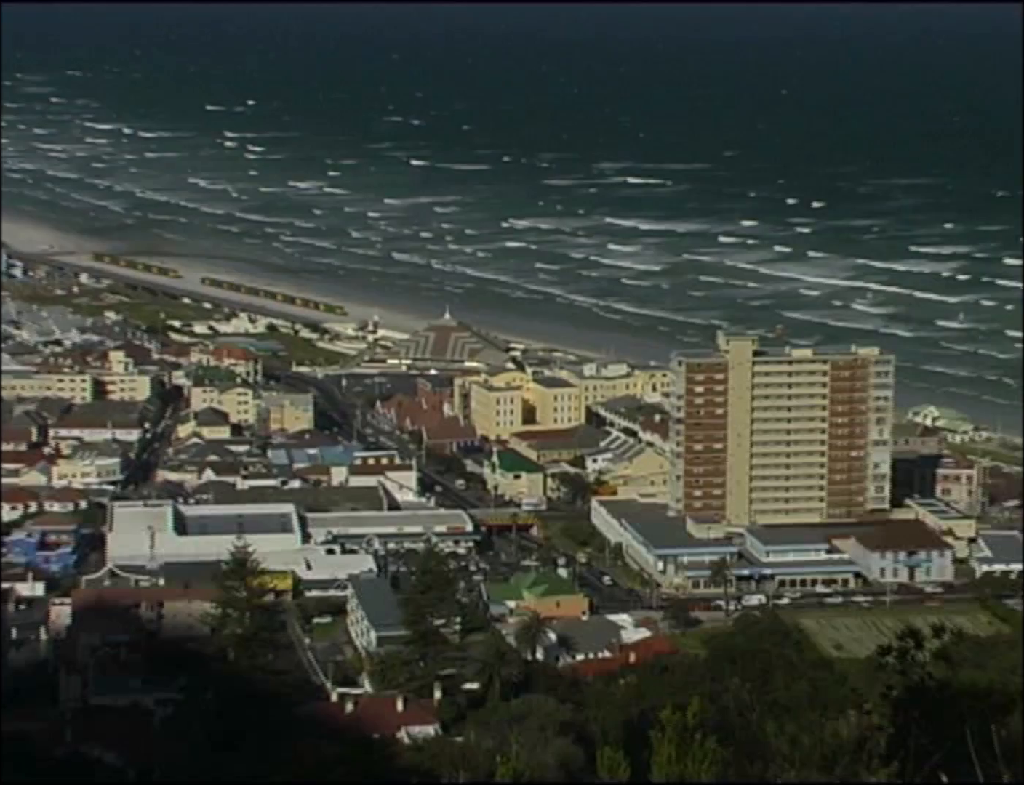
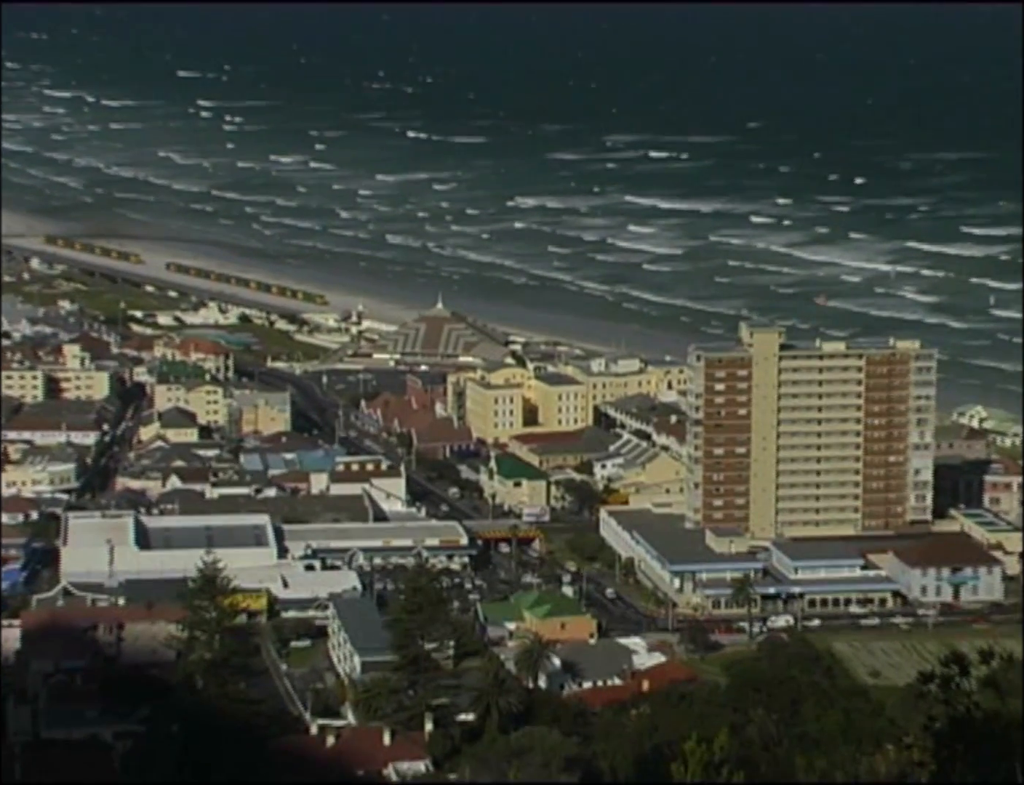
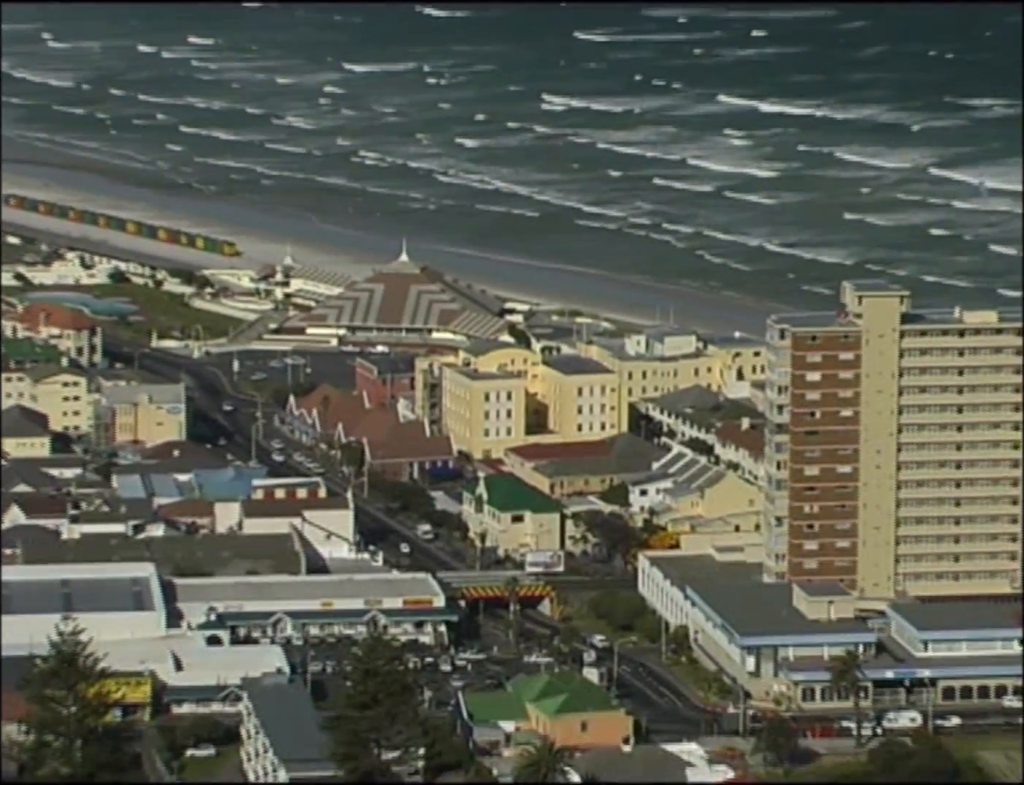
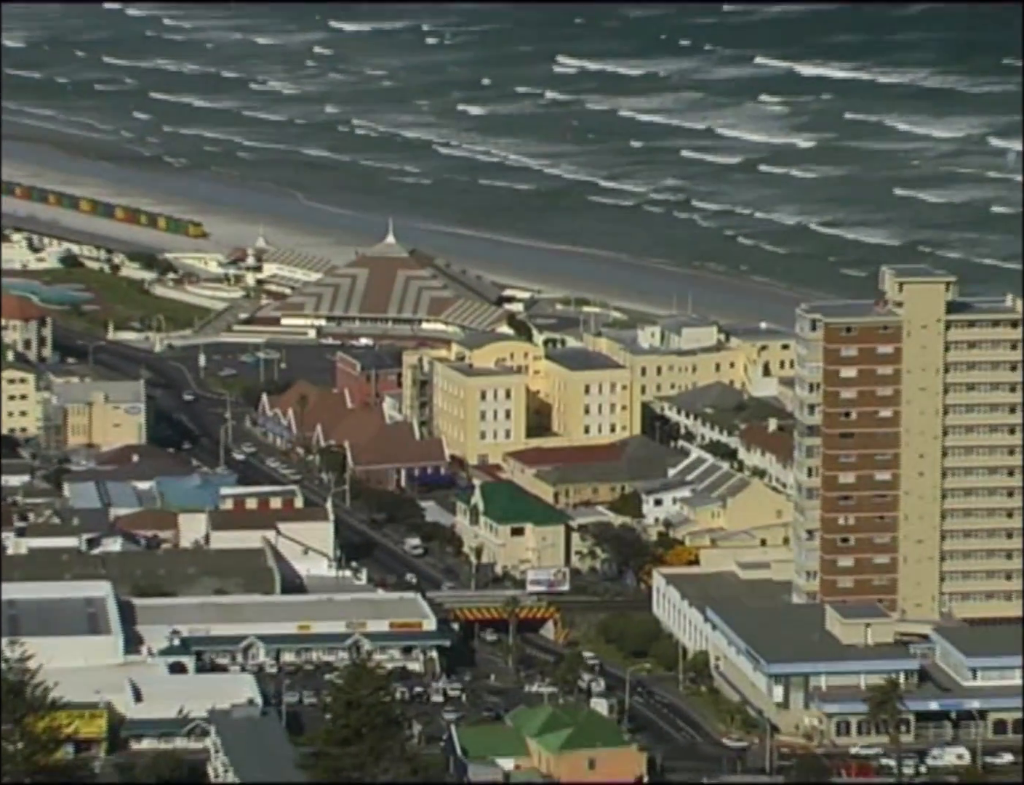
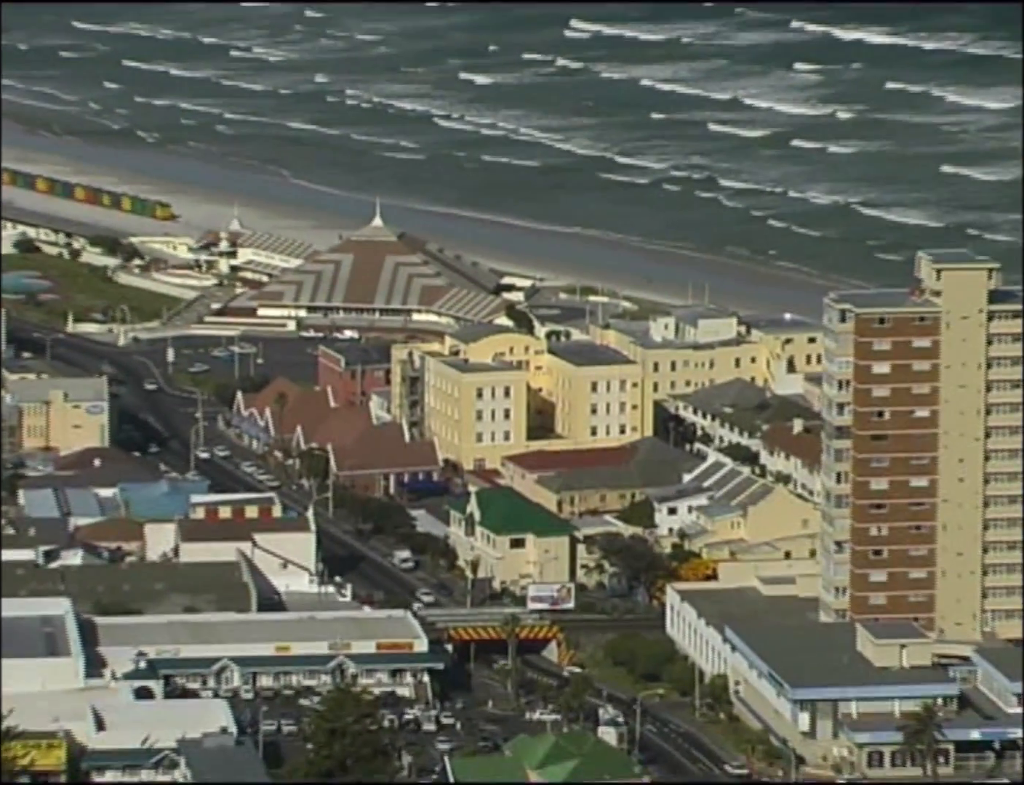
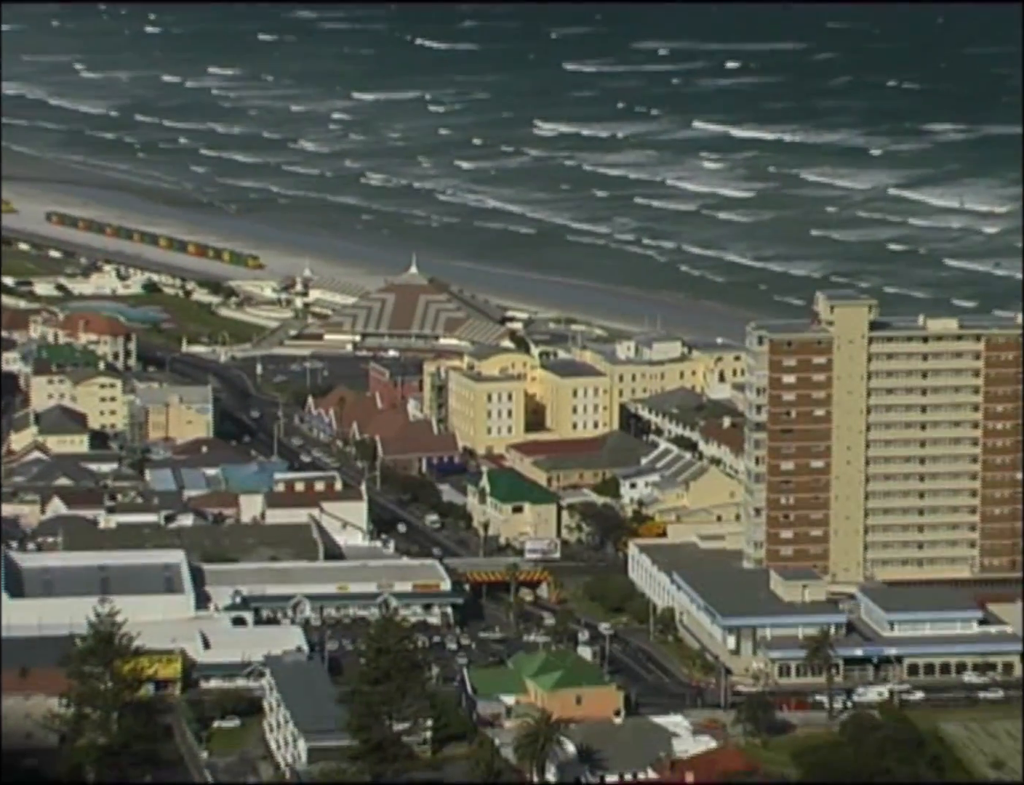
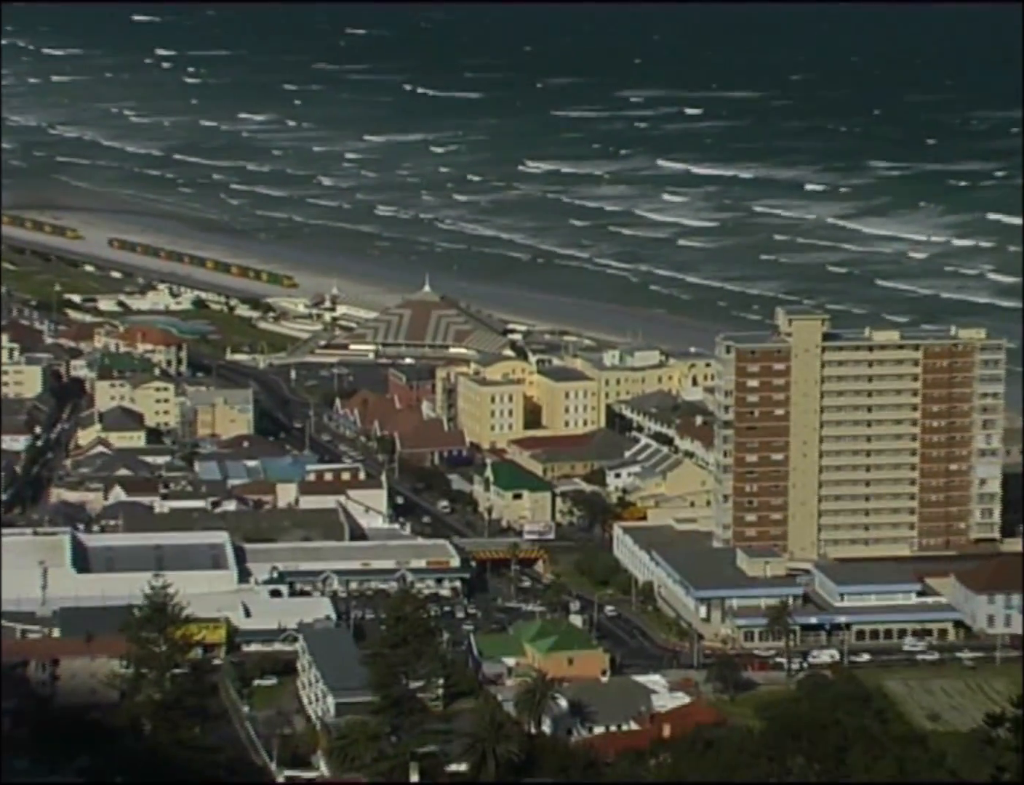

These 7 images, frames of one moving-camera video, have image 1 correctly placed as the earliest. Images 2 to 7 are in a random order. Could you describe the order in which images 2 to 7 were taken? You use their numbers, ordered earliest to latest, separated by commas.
2, 7, 6, 3, 4, 5
